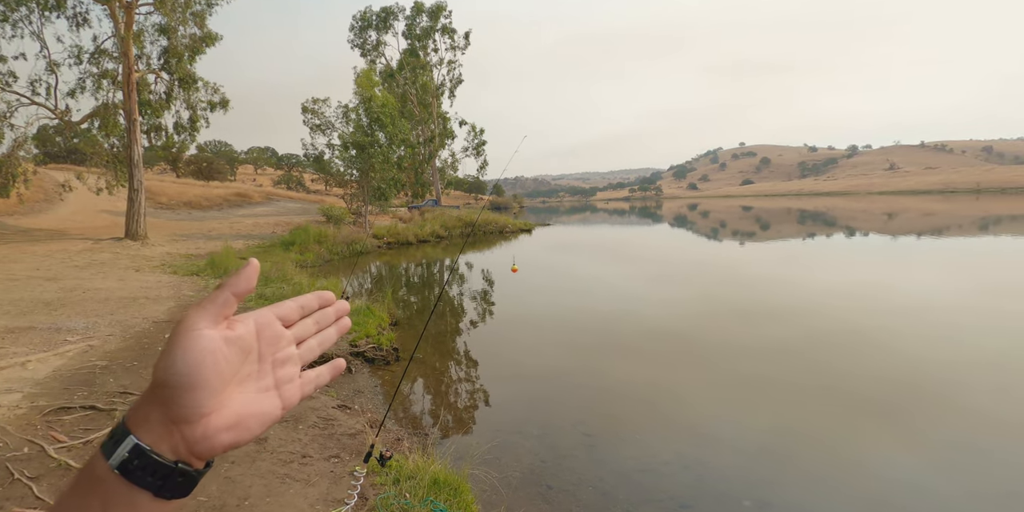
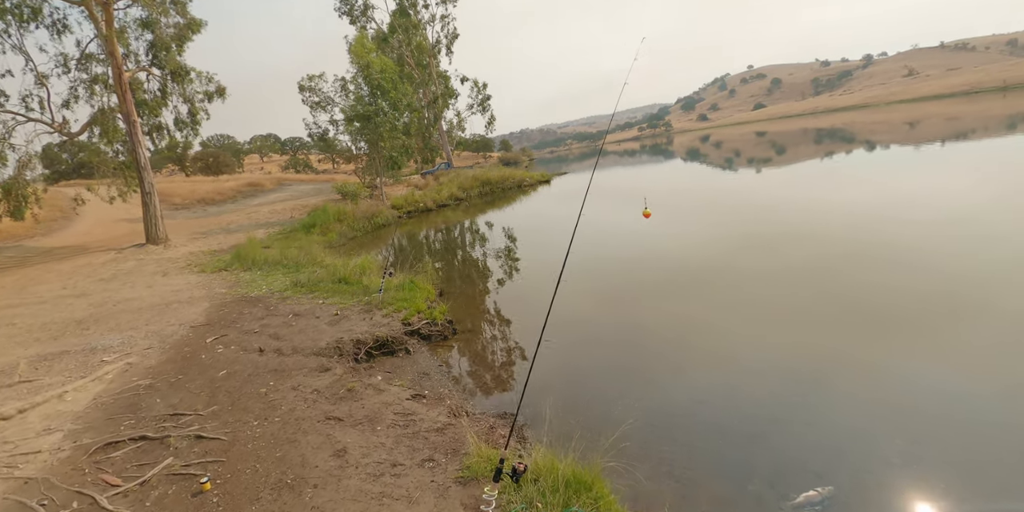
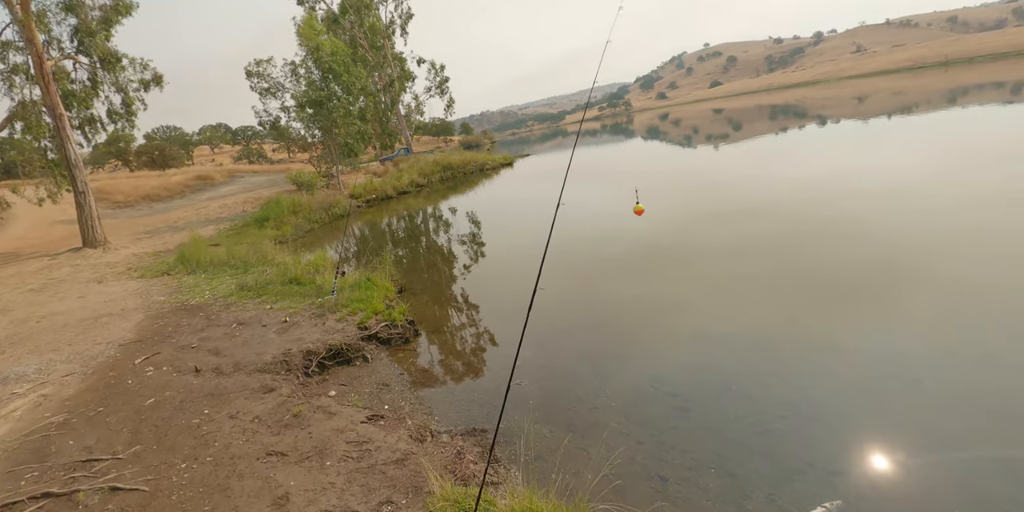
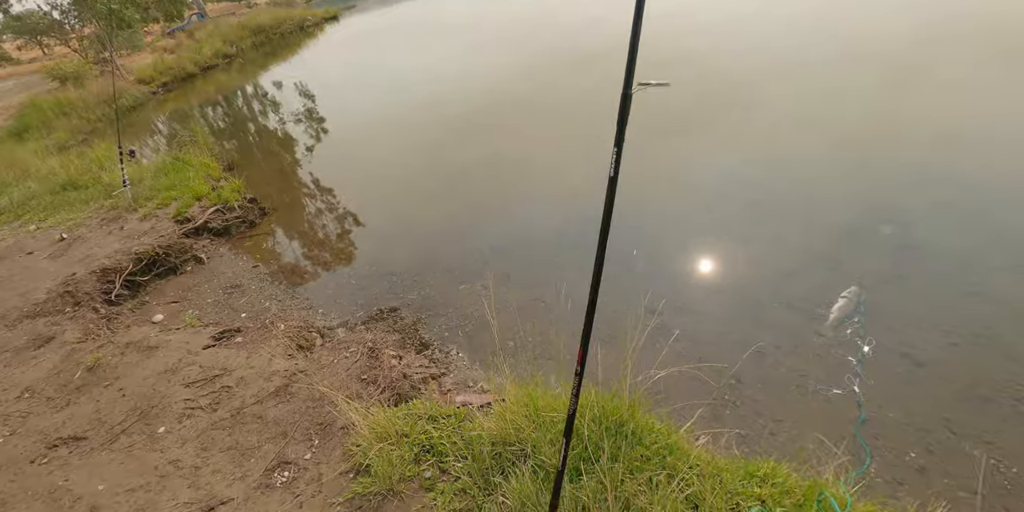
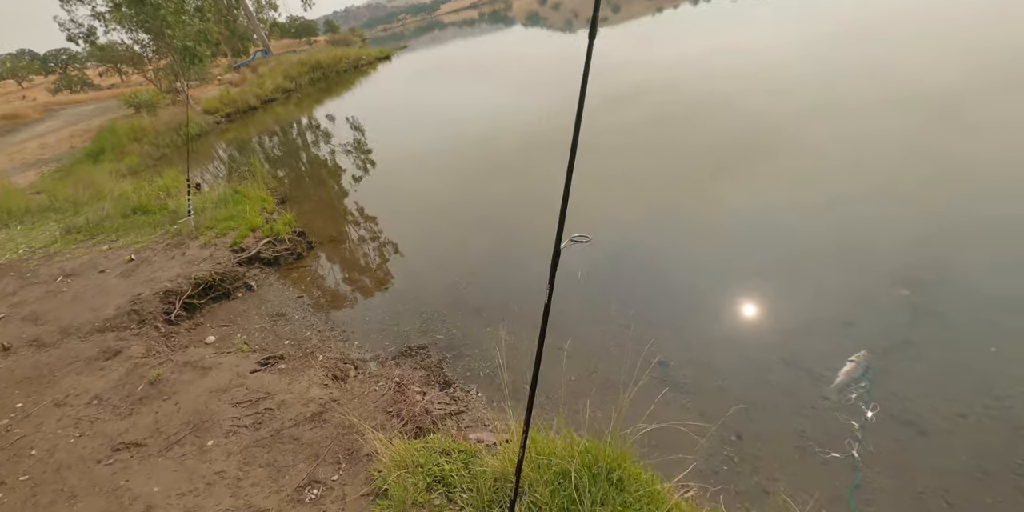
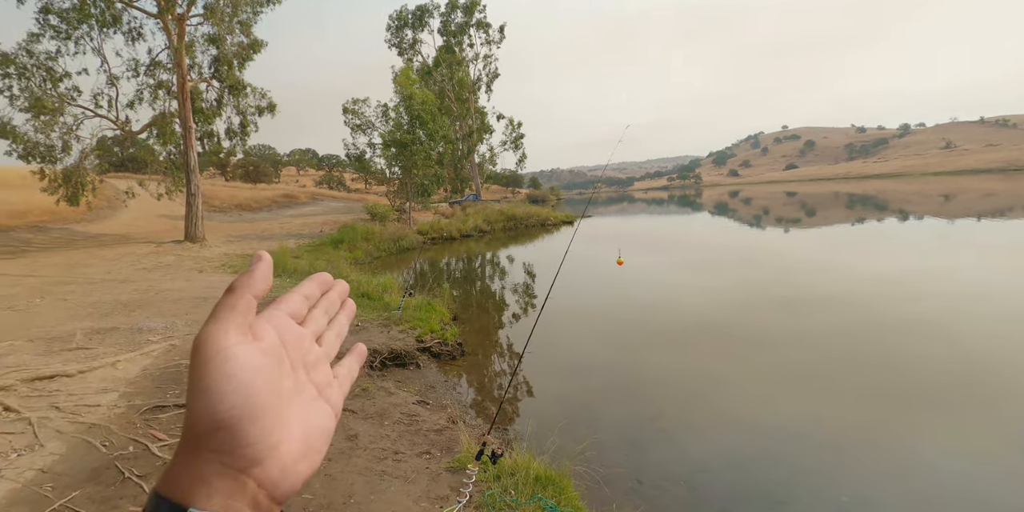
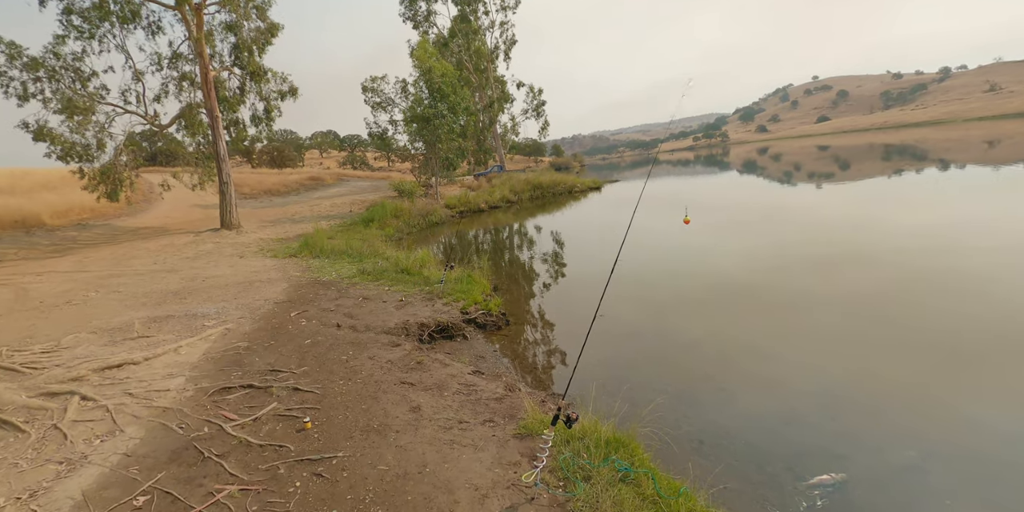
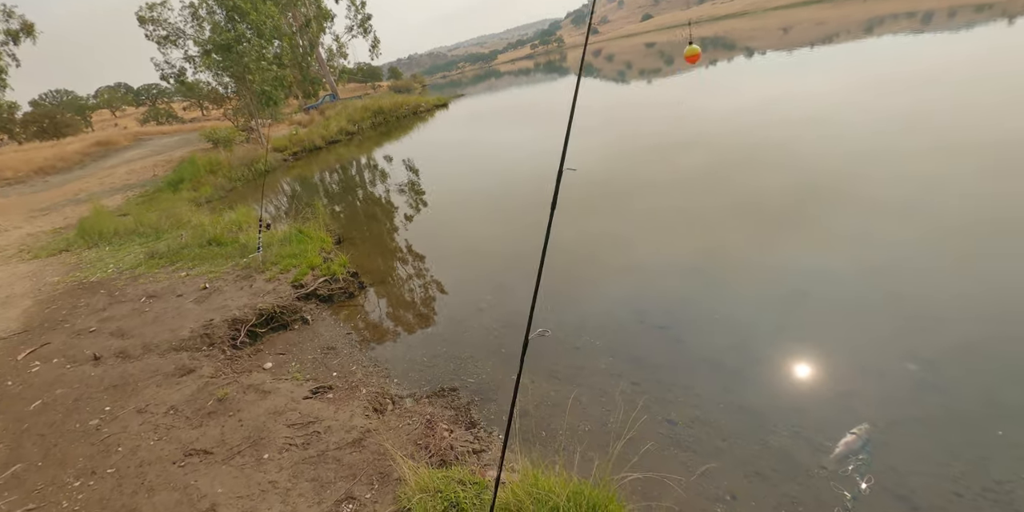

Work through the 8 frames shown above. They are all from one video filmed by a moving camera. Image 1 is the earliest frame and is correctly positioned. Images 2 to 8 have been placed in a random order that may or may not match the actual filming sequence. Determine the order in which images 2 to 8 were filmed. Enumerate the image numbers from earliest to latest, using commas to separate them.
6, 7, 2, 3, 8, 5, 4
